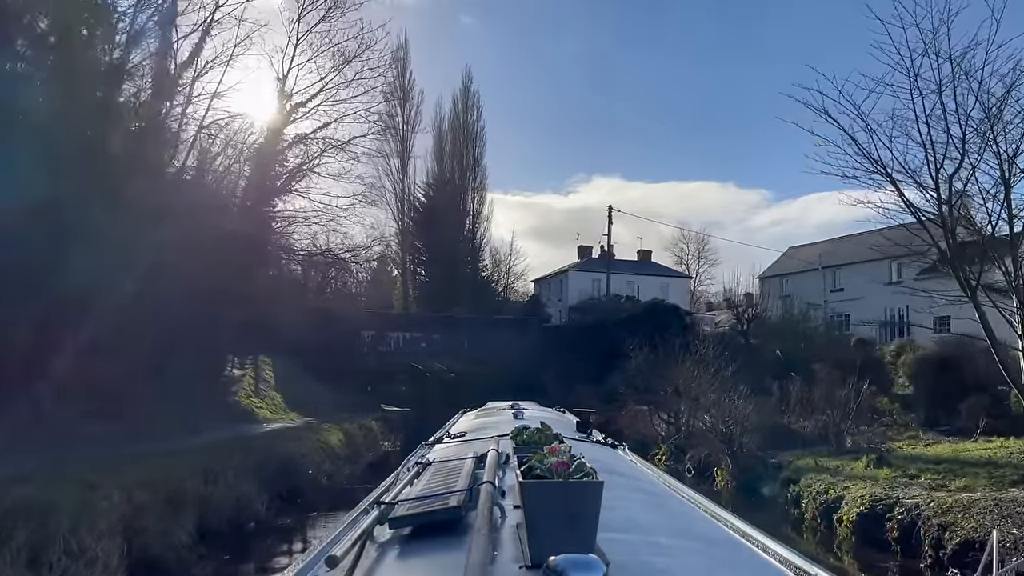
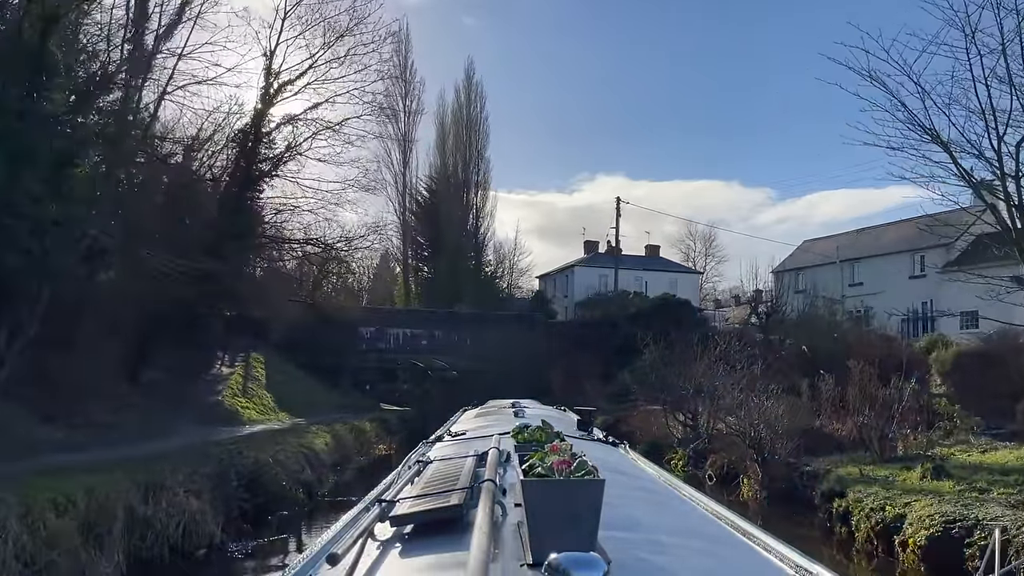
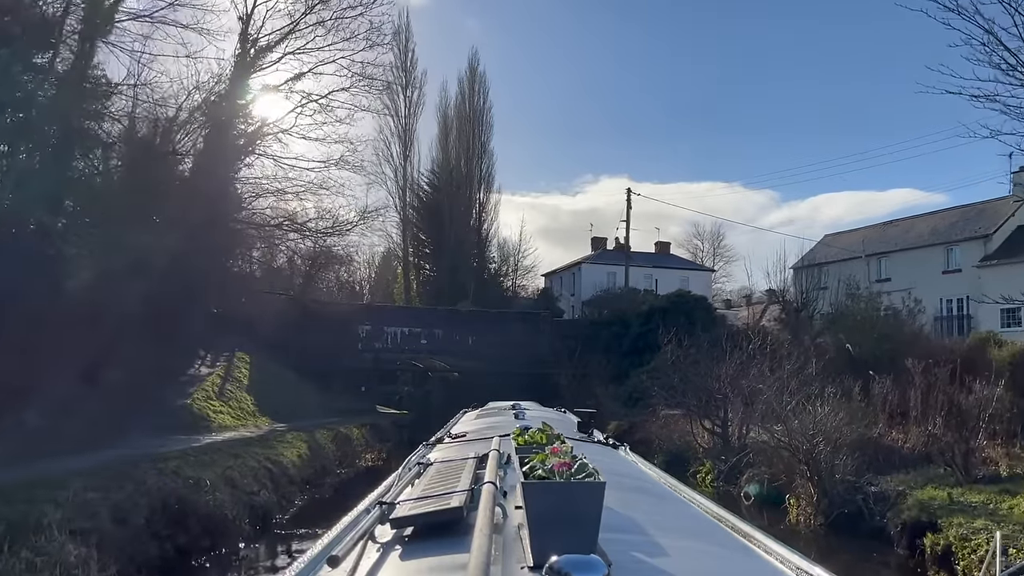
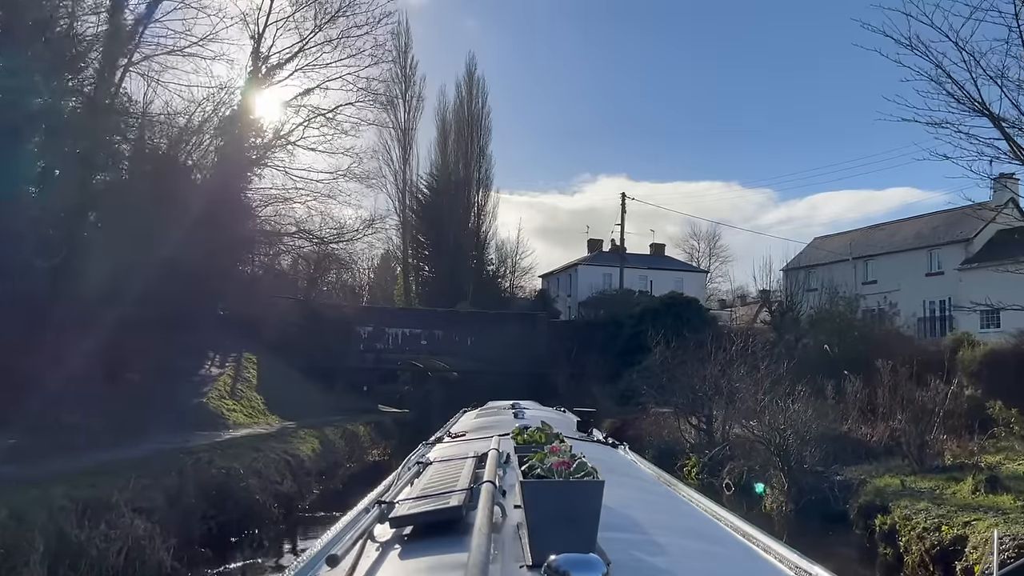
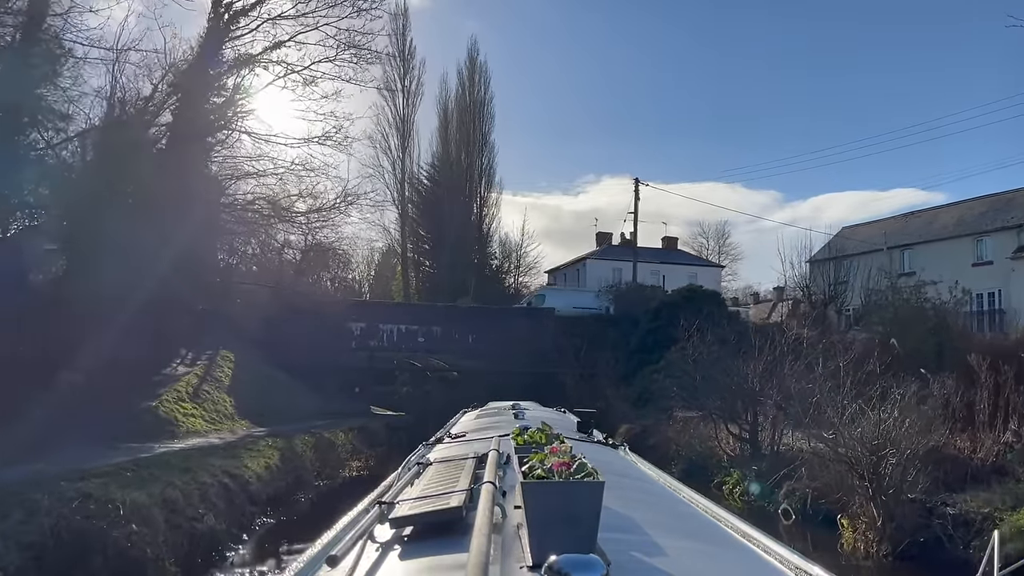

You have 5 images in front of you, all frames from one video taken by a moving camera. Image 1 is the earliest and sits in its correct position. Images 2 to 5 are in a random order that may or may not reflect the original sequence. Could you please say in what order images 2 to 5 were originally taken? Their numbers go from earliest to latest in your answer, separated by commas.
2, 4, 3, 5
